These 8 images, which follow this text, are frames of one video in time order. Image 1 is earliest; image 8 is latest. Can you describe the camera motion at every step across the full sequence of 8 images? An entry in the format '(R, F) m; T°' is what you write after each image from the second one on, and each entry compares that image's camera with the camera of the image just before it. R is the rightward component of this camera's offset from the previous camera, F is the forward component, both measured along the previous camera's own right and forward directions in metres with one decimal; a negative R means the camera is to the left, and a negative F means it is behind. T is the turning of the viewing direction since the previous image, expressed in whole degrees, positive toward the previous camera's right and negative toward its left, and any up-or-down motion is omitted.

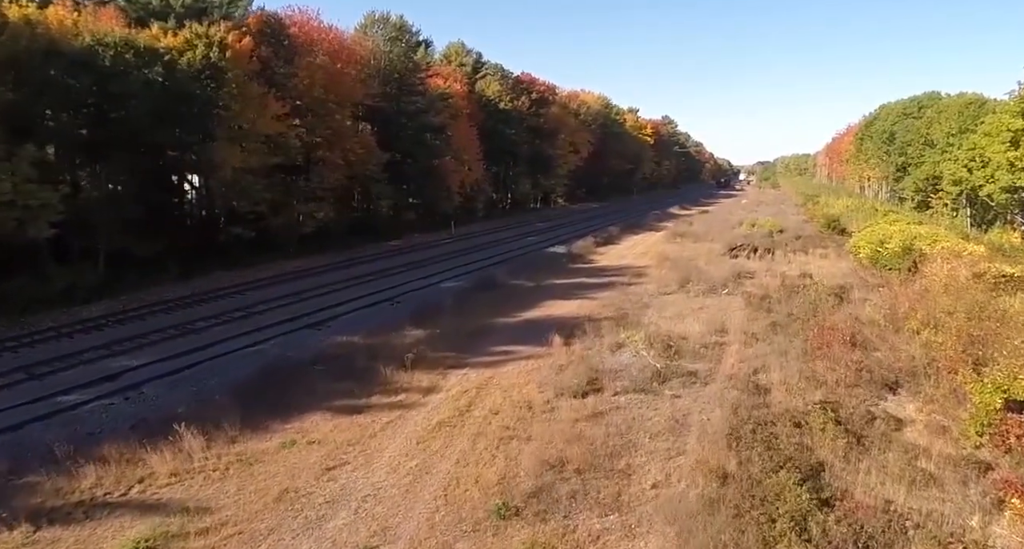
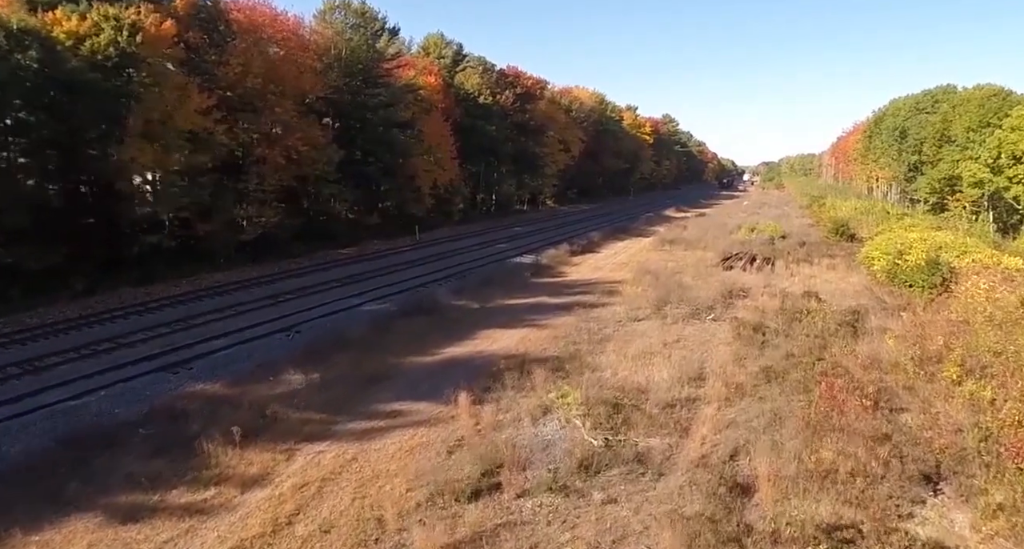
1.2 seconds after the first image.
(+2.0, +5.7) m; 0°
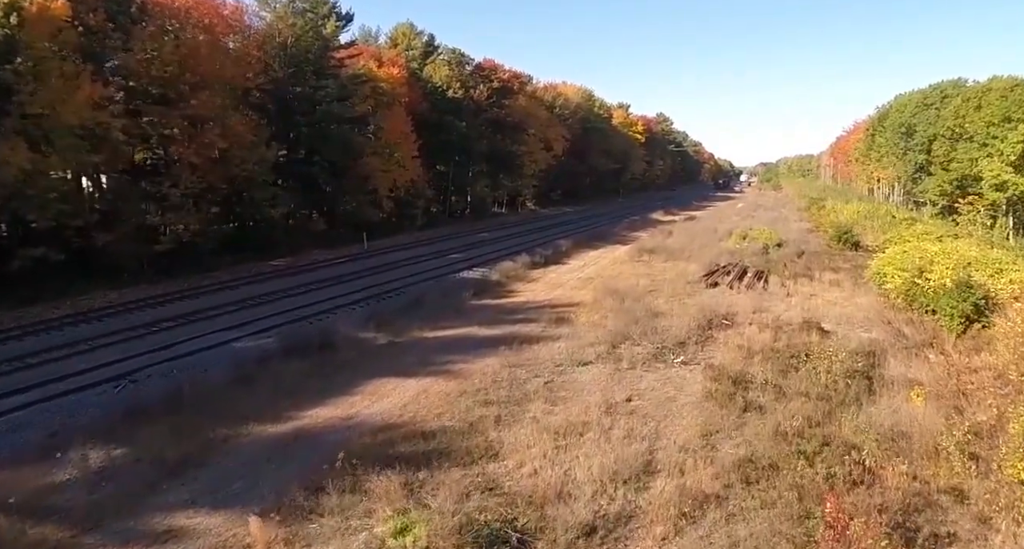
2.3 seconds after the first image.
(+1.9, +5.5) m; 0°
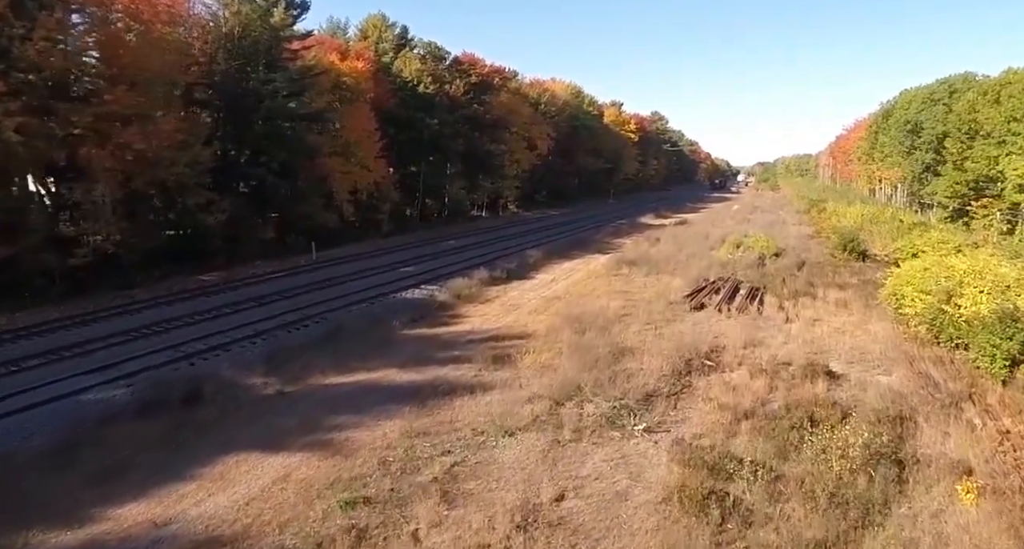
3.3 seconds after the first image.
(+1.4, +4.4) m; 0°
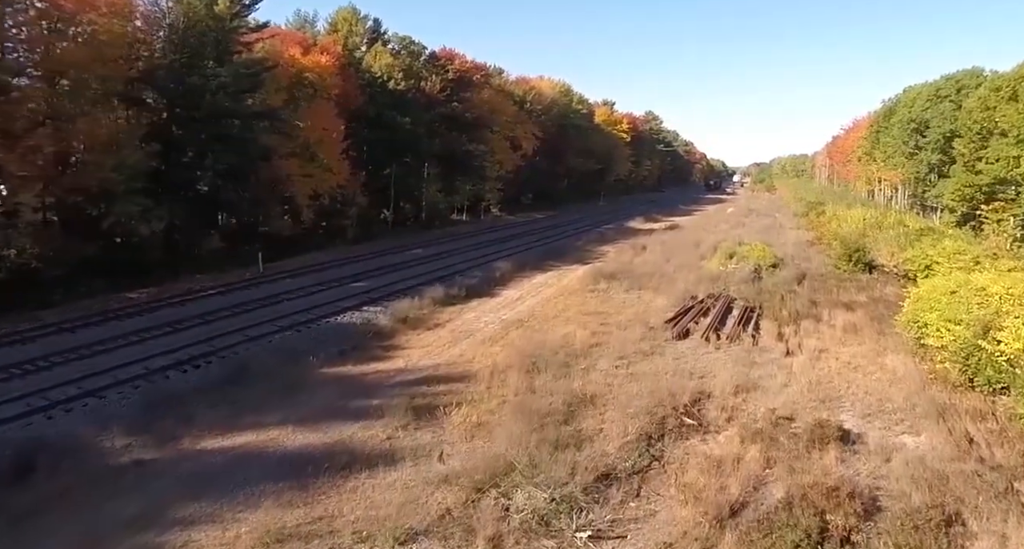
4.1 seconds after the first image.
(+1.1, +3.6) m; 0°
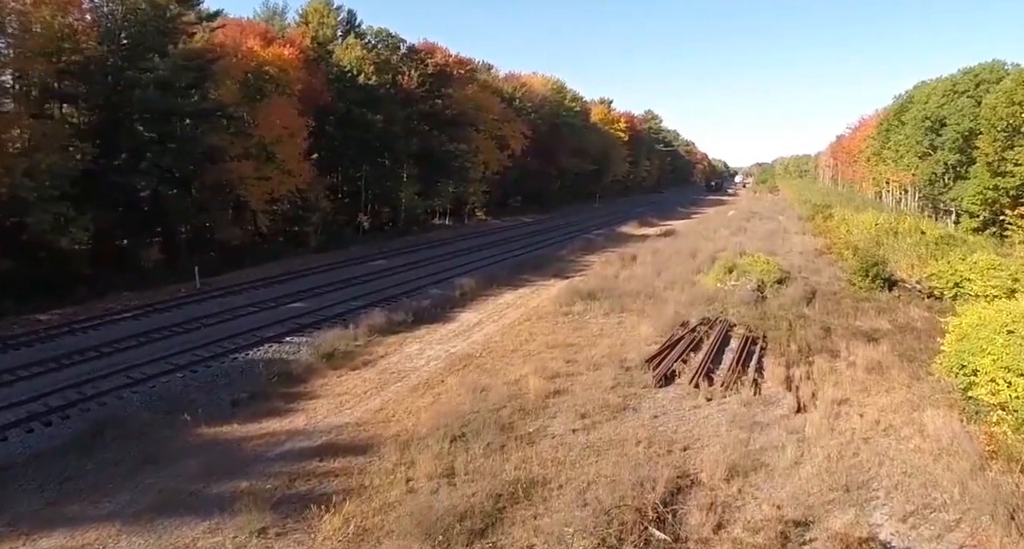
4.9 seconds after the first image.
(+1.1, +3.9) m; 0°
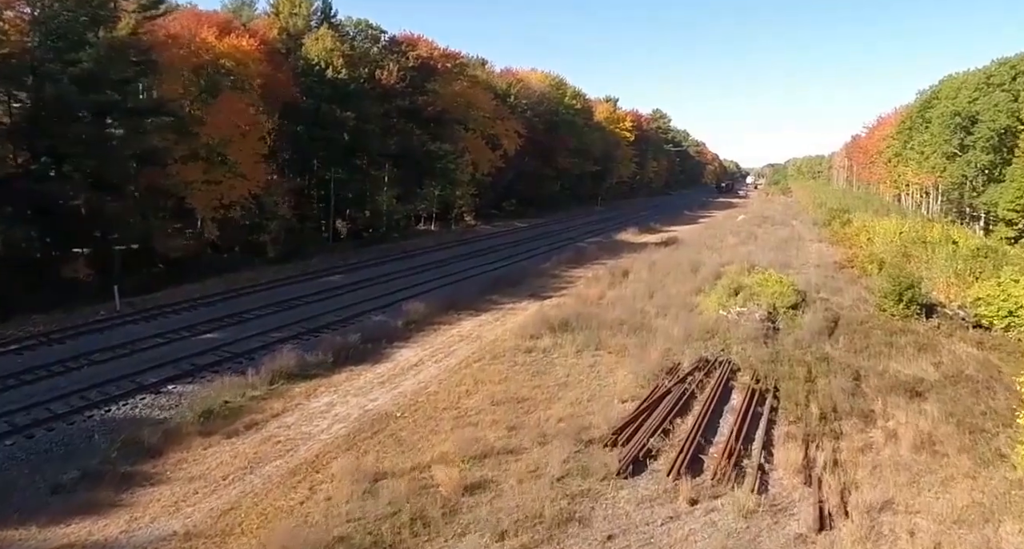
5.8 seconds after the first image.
(+1.3, +4.2) m; -1°
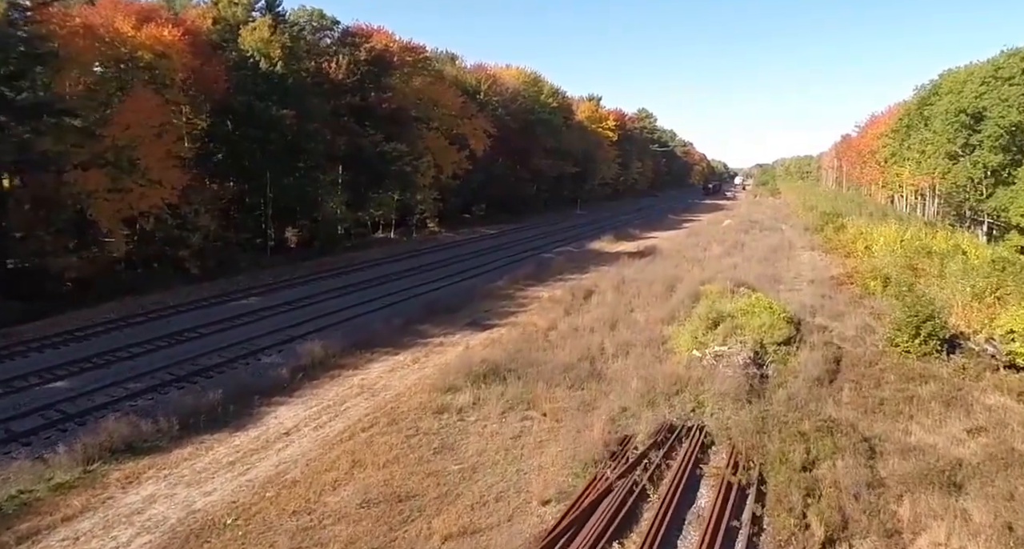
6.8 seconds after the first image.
(+1.3, +4.0) m; +1°
